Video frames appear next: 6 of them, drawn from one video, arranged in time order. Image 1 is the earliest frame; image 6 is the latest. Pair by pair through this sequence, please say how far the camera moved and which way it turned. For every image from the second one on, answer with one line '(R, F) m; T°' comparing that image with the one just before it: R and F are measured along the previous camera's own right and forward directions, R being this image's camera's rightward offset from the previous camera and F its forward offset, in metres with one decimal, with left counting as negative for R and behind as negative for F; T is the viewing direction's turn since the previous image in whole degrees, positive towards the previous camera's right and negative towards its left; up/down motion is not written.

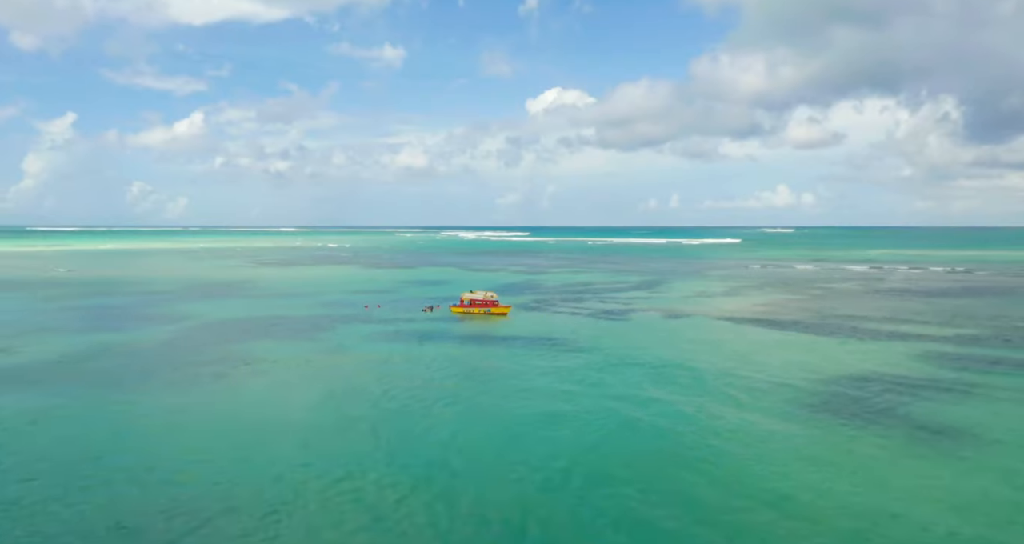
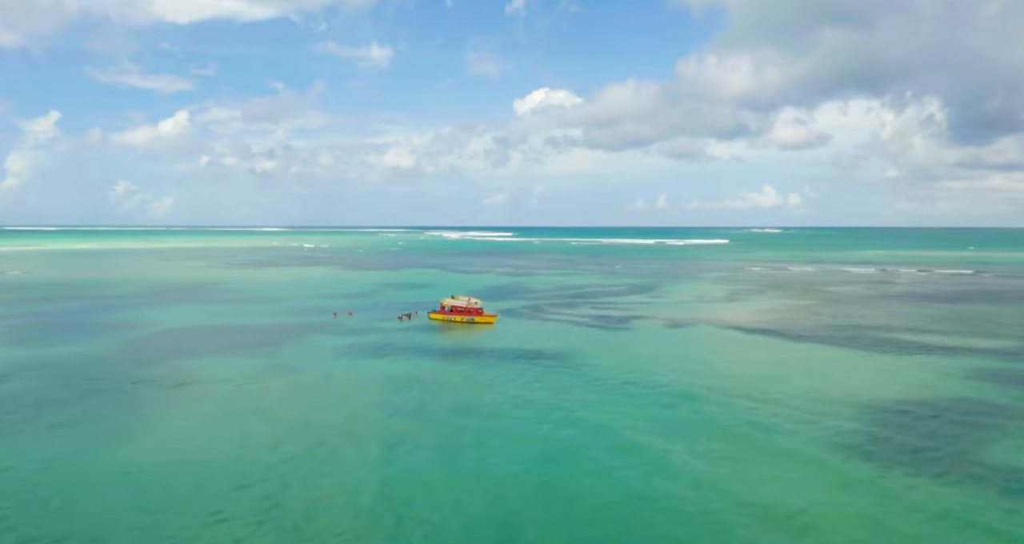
(+0.1, +1.7) m; +1°
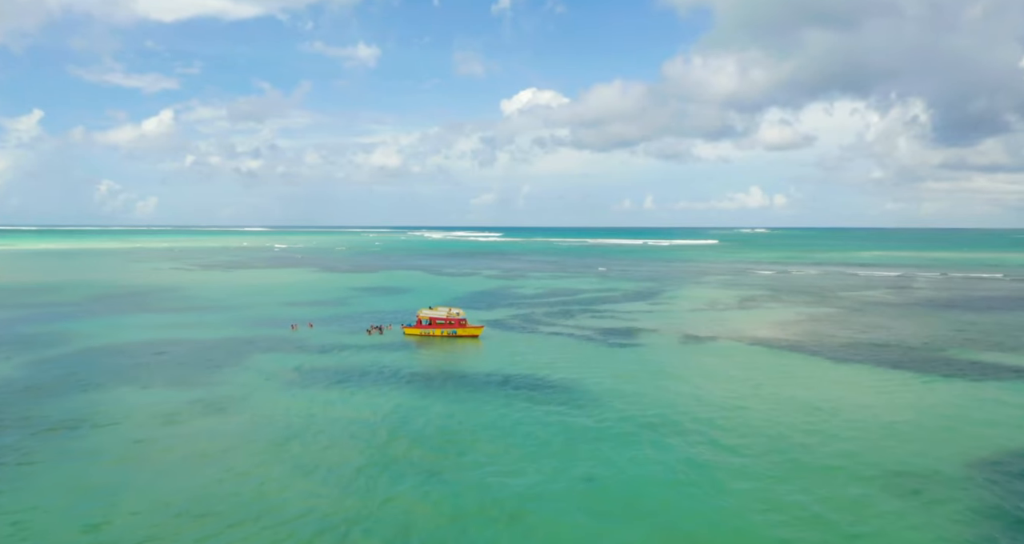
(0.0, +2.3) m; +1°
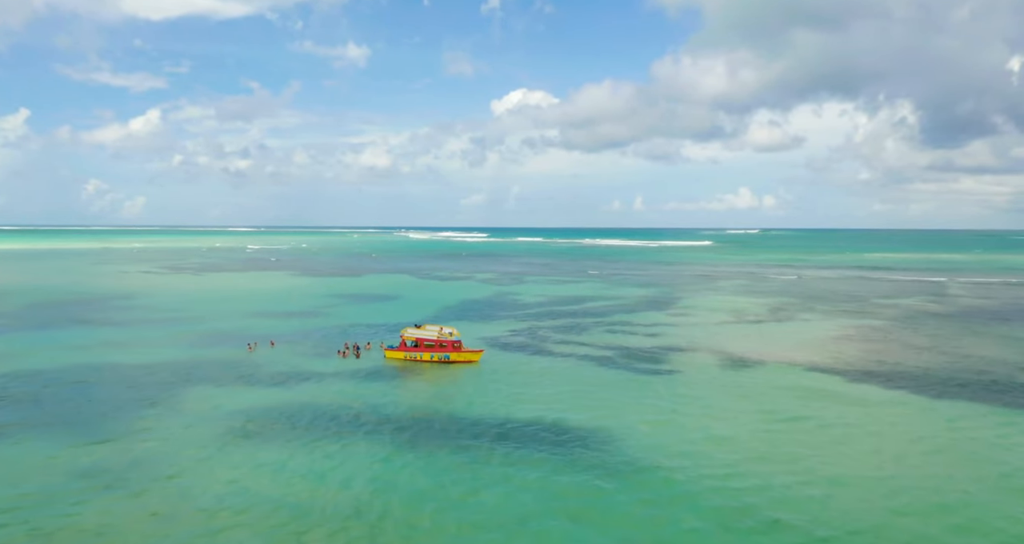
(-0.3, +2.4) m; +1°
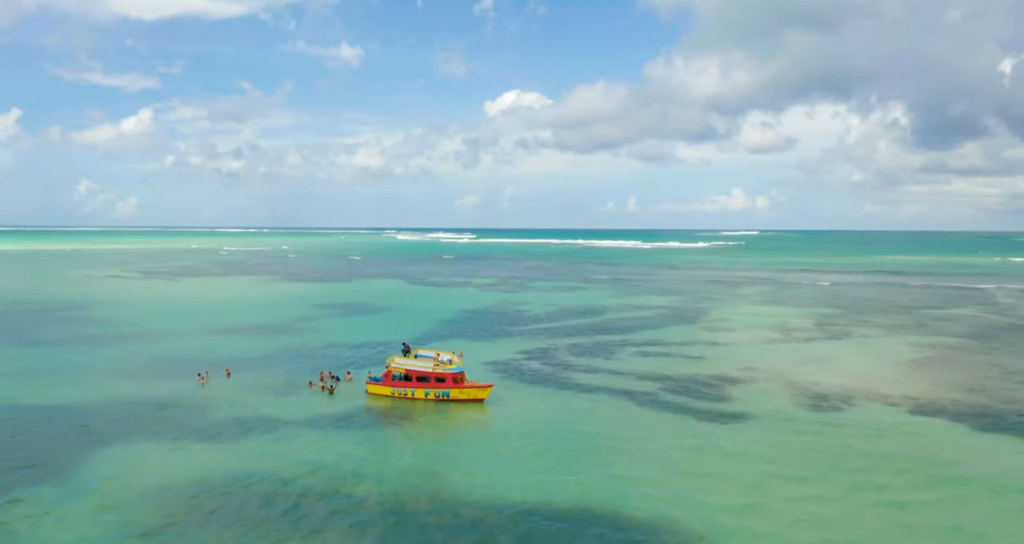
(-0.2, +1.8) m; +1°
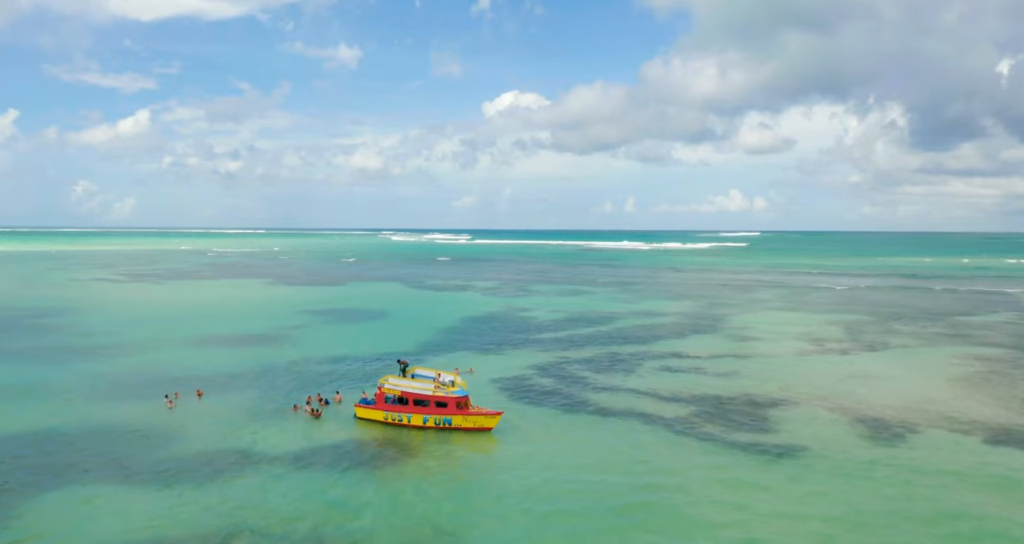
(-0.2, +1.0) m; 0°
